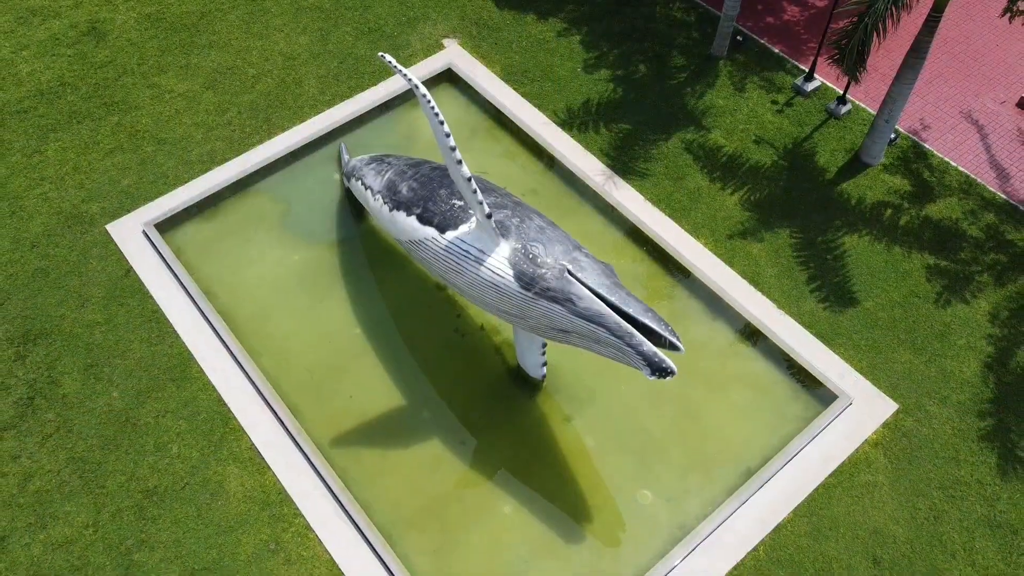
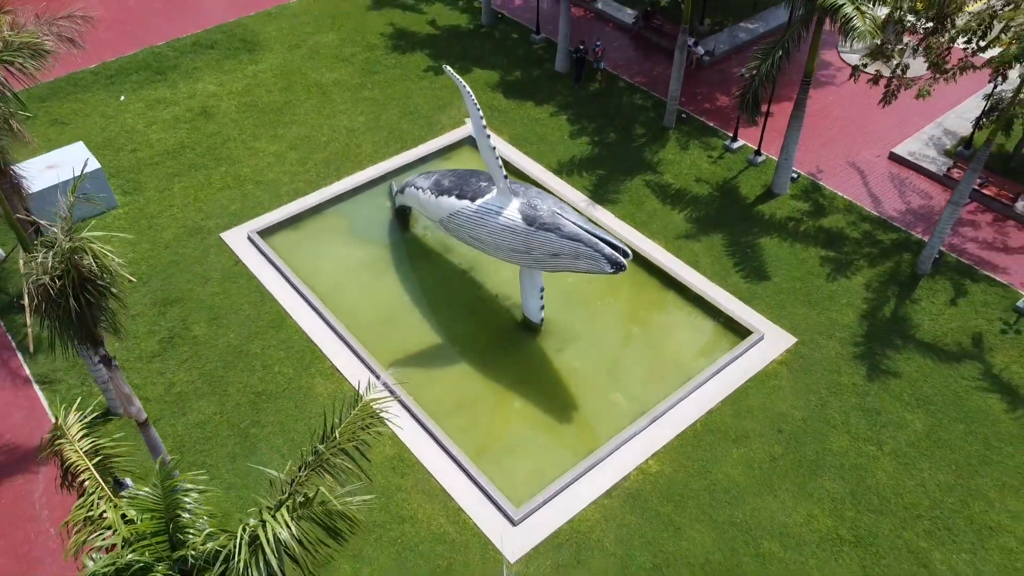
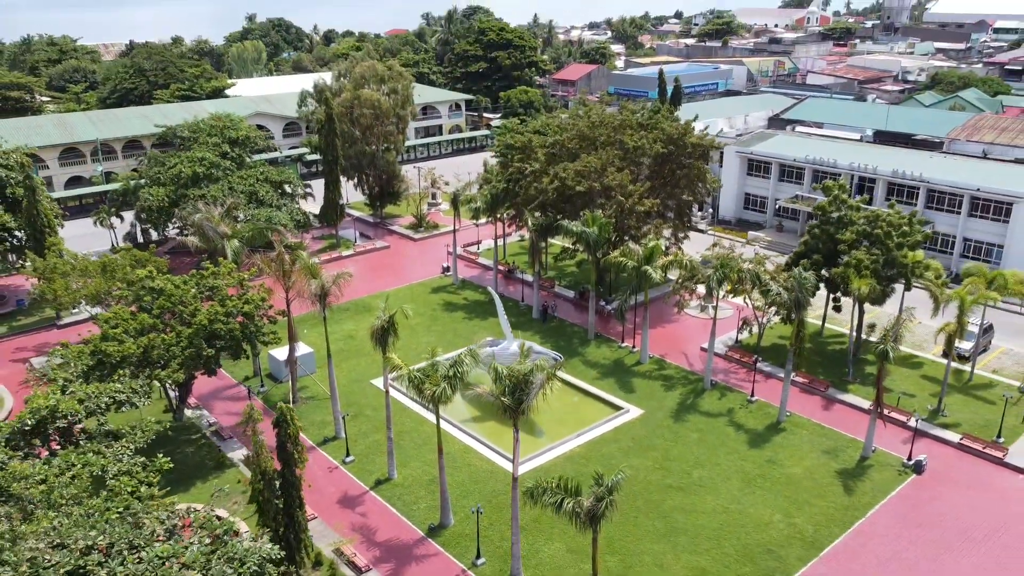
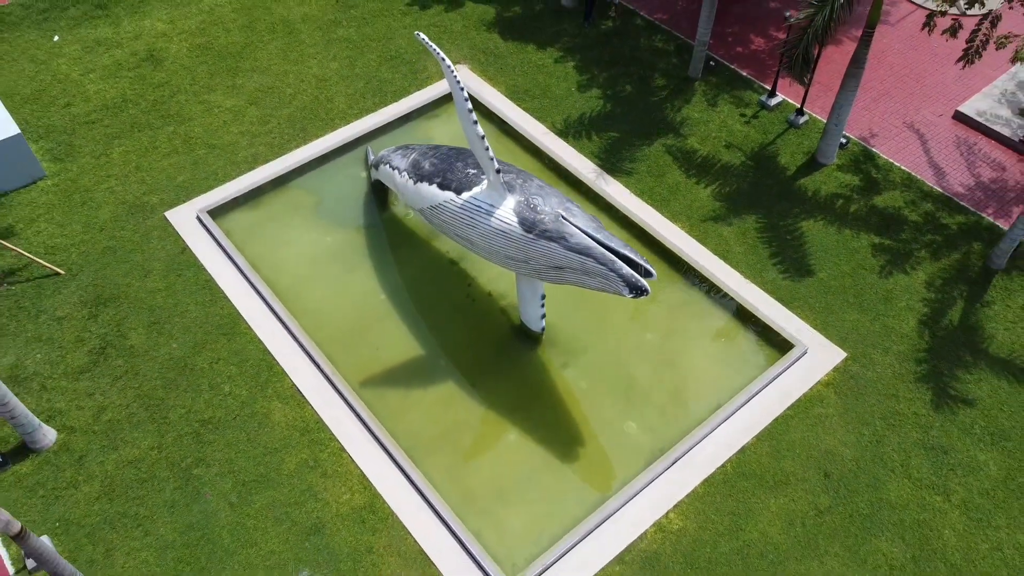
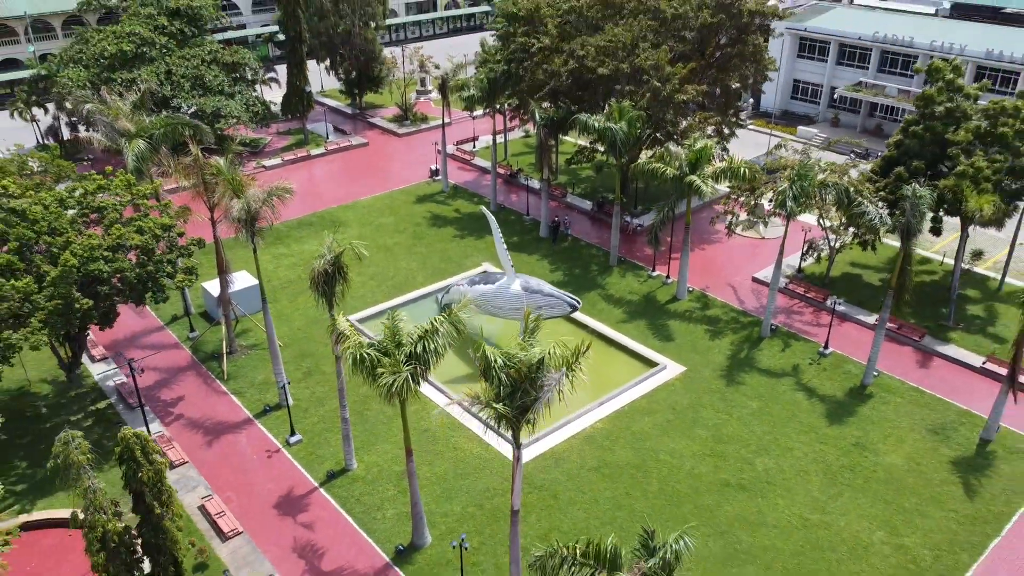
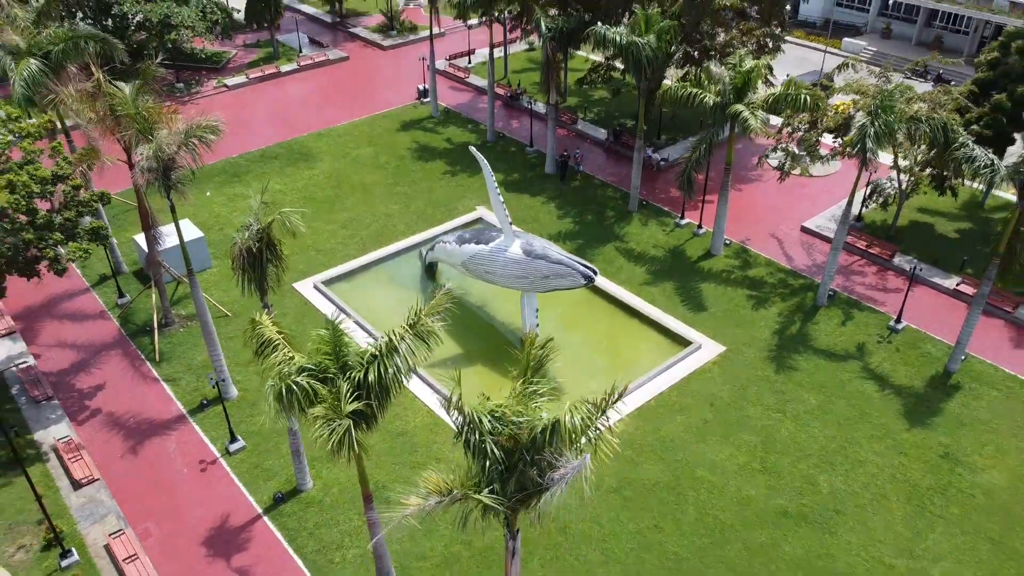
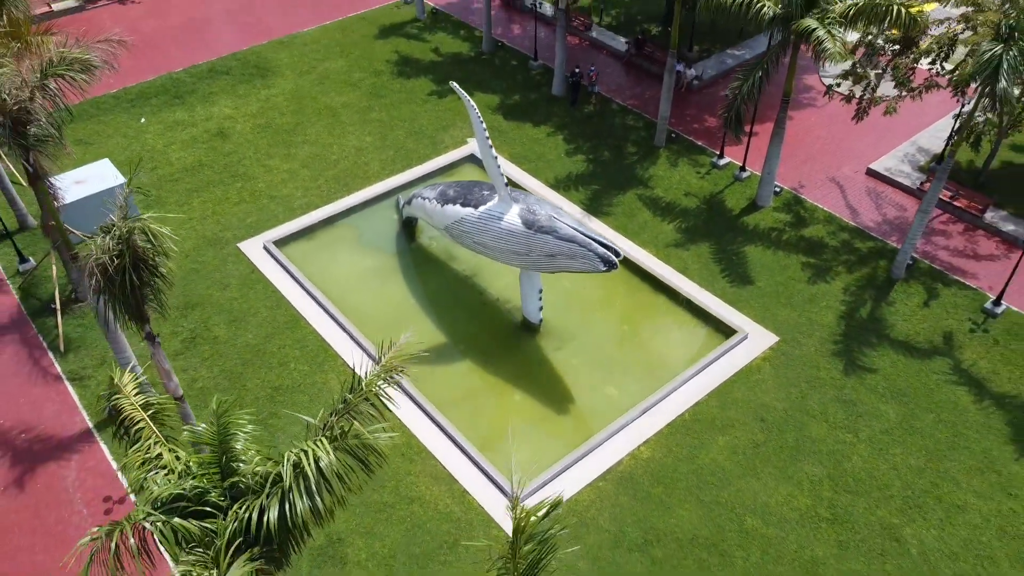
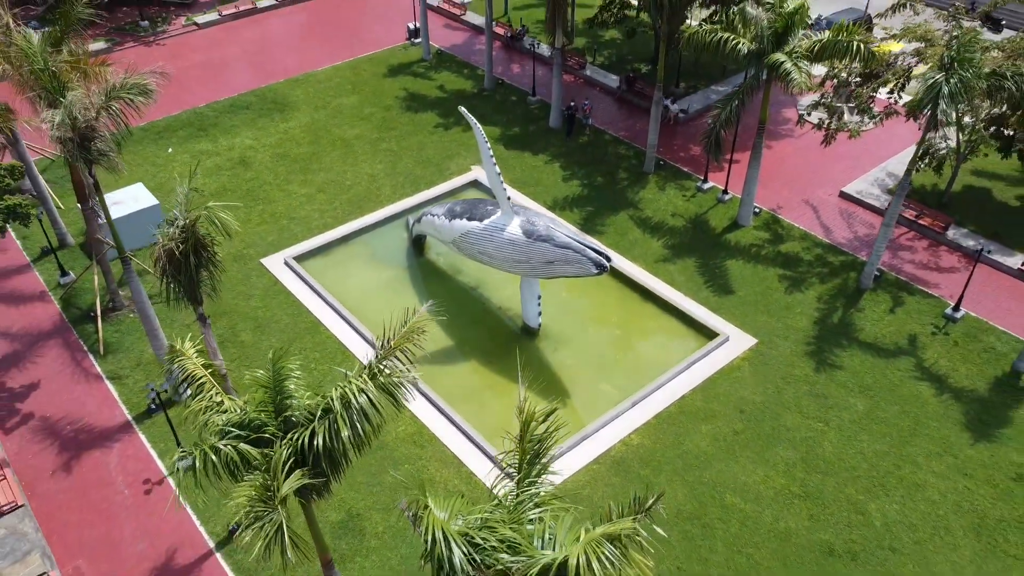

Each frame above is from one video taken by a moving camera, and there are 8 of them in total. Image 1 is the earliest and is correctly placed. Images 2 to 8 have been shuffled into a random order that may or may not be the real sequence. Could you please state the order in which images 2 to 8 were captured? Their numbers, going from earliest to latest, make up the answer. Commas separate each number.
4, 2, 7, 8, 6, 5, 3
